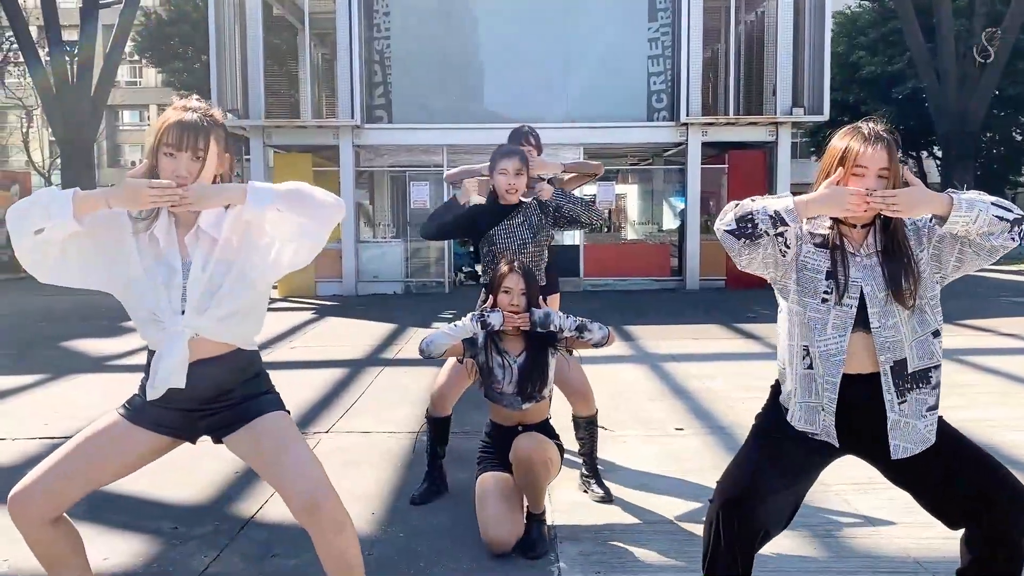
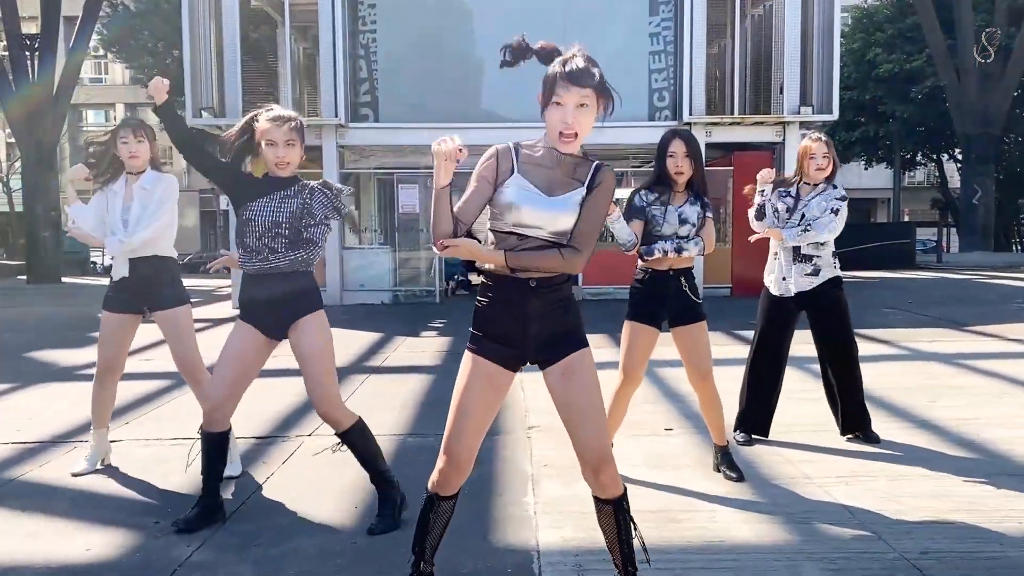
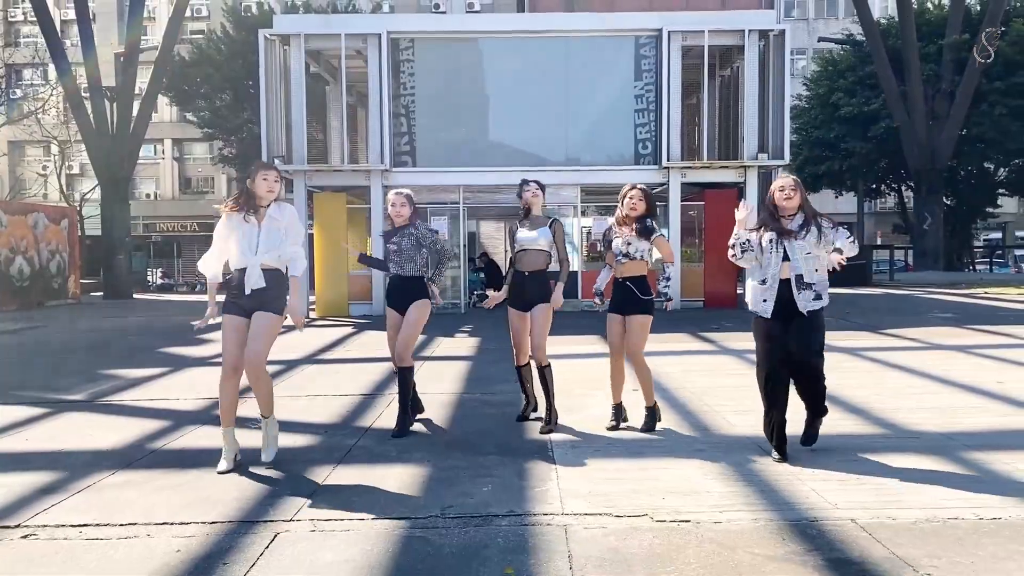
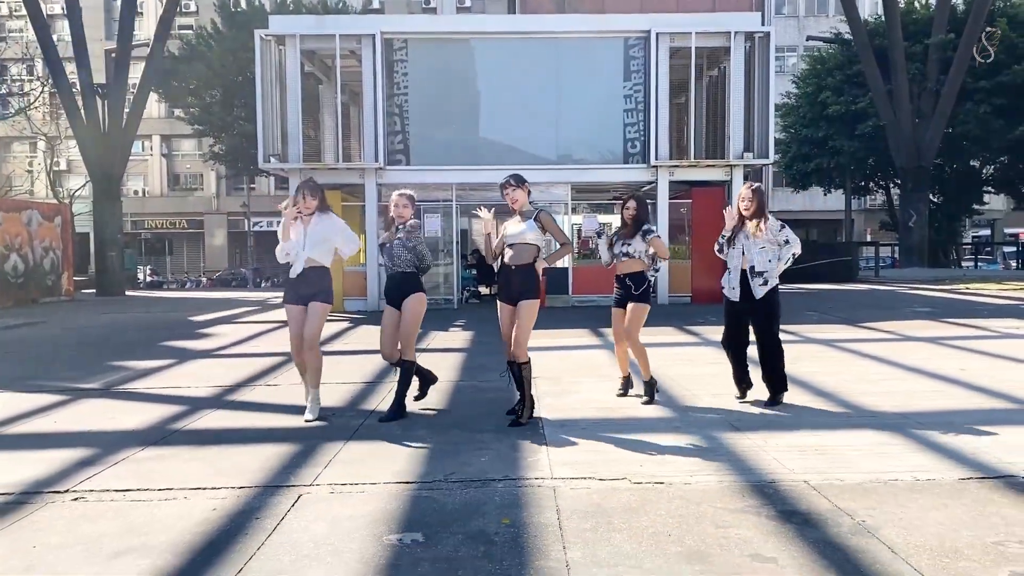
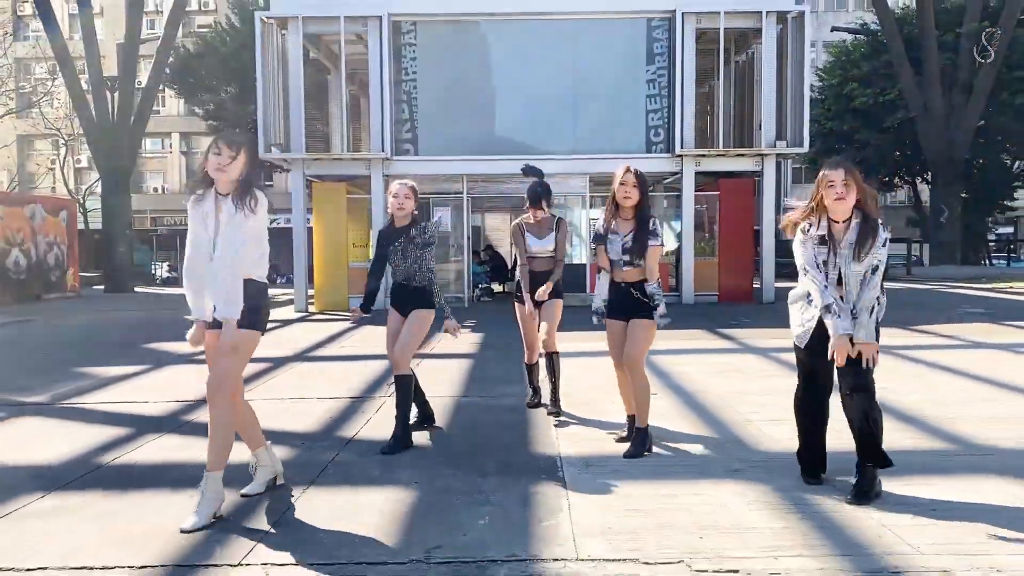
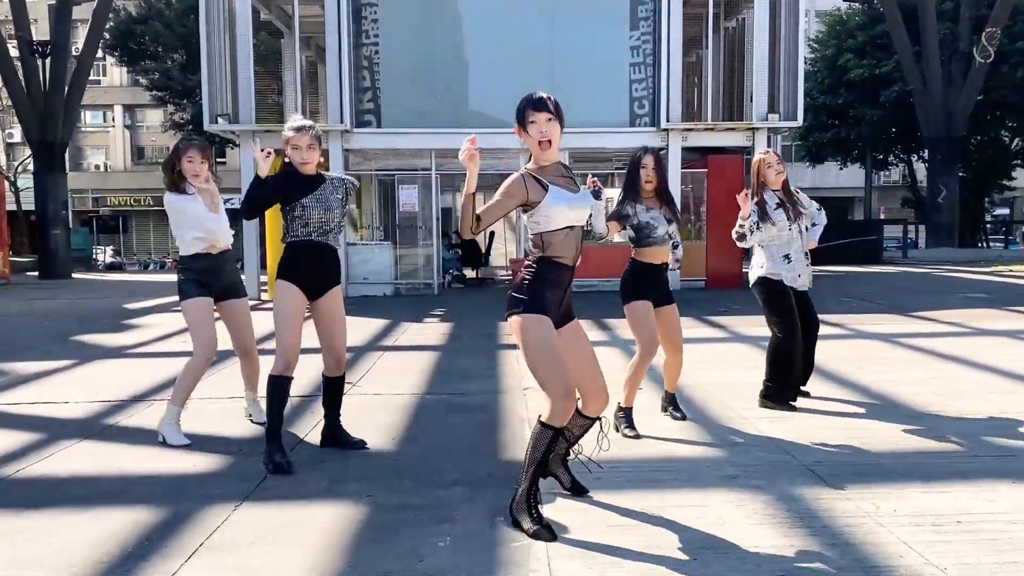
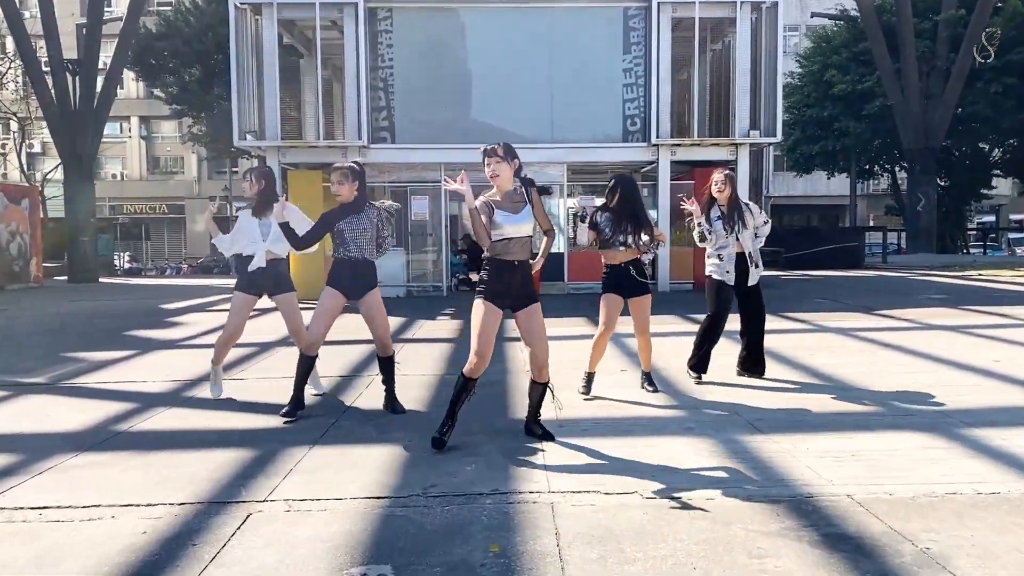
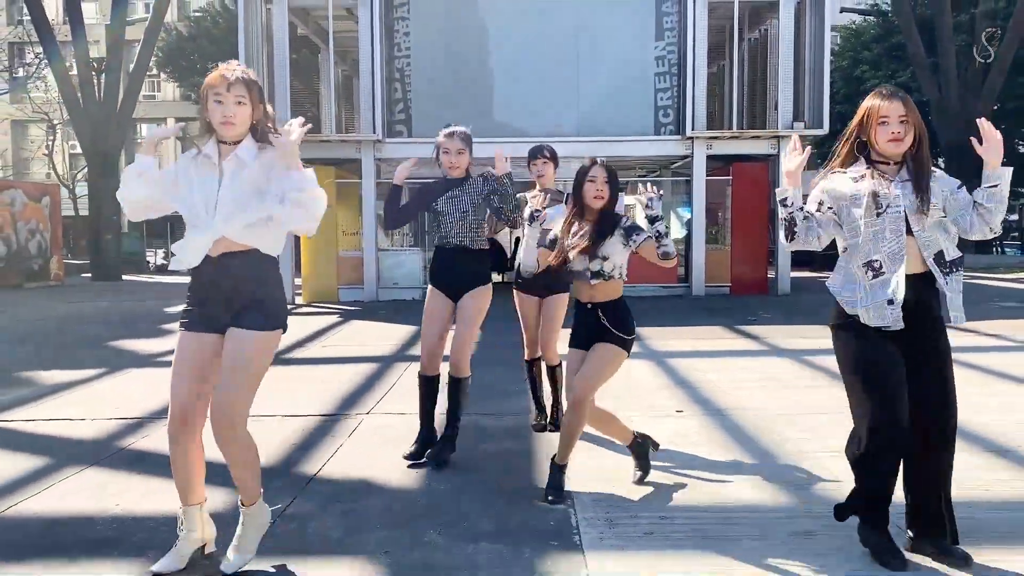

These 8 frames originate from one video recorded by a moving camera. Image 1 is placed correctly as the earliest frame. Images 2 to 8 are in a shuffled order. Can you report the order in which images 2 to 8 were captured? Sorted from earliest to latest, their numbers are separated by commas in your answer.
8, 5, 3, 4, 7, 6, 2
